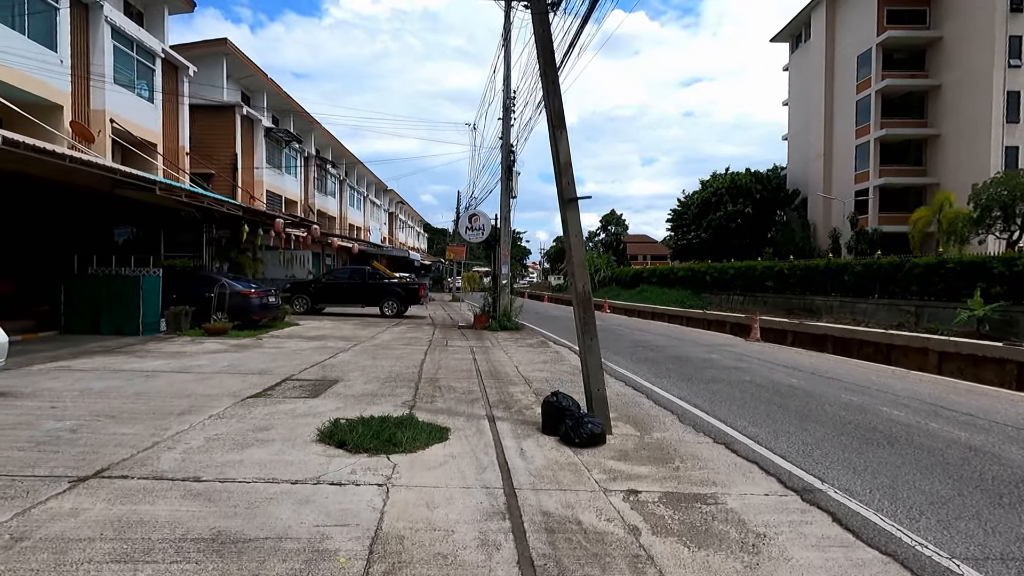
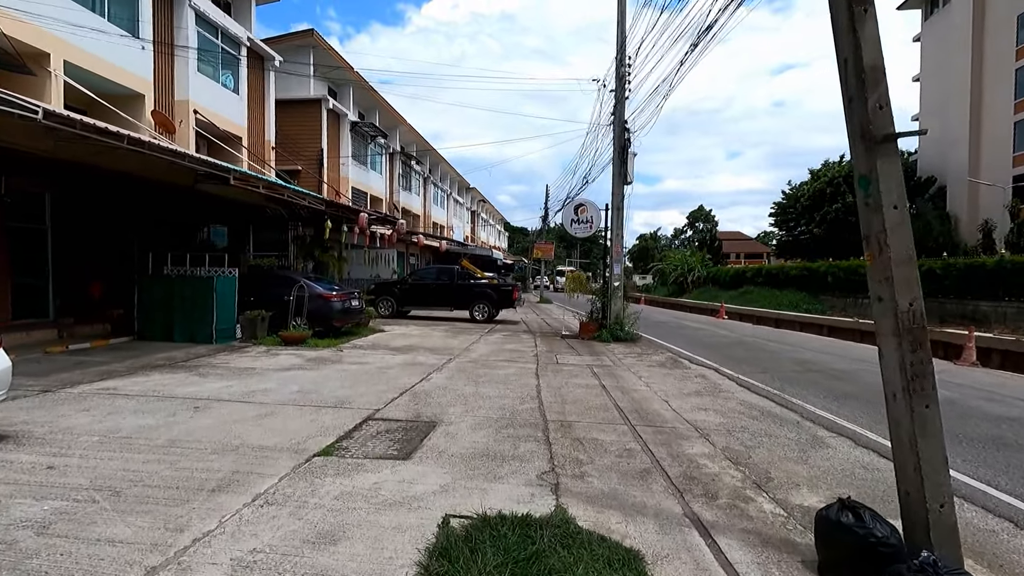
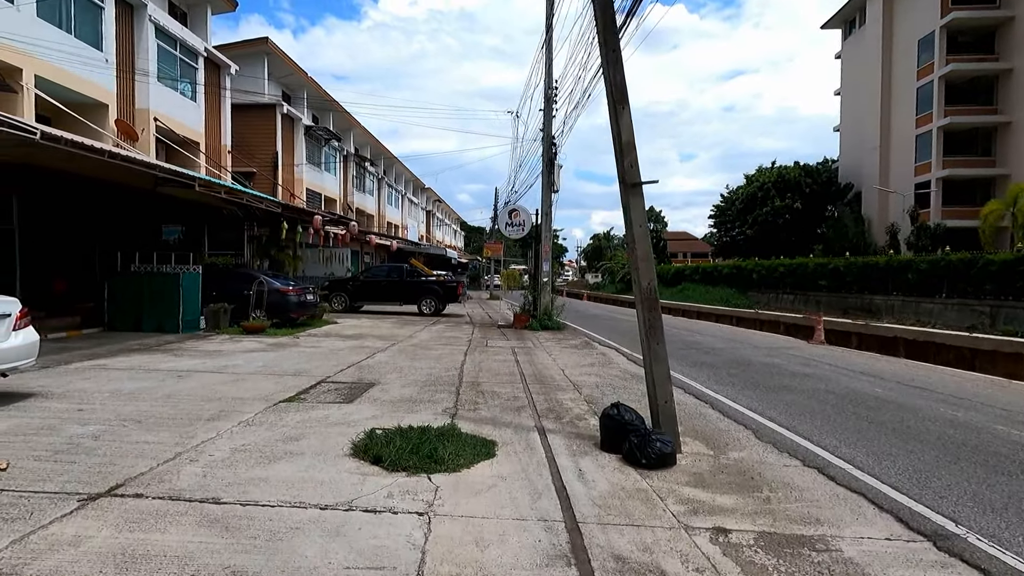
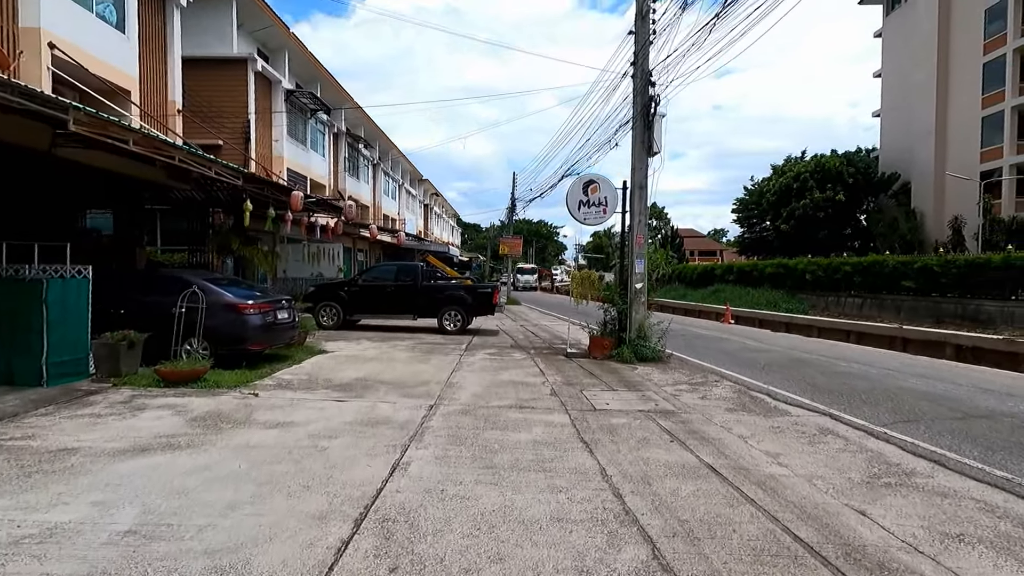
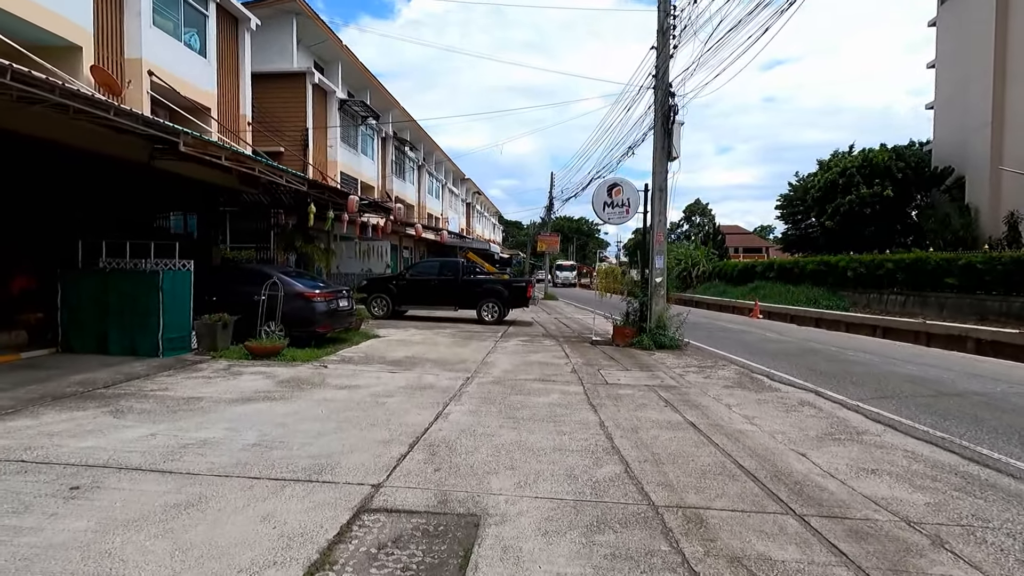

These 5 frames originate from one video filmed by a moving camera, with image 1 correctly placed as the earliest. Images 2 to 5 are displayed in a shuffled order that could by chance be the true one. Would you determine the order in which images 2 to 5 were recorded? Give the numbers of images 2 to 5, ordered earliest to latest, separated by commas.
3, 2, 5, 4
